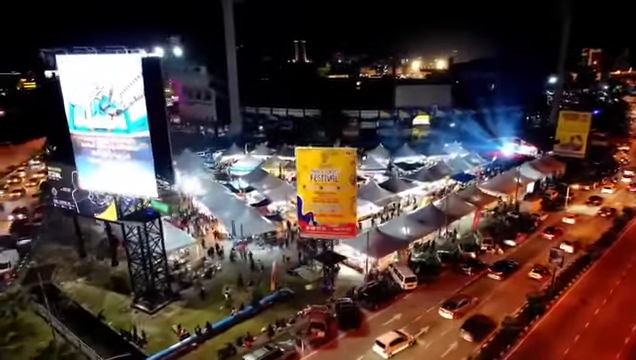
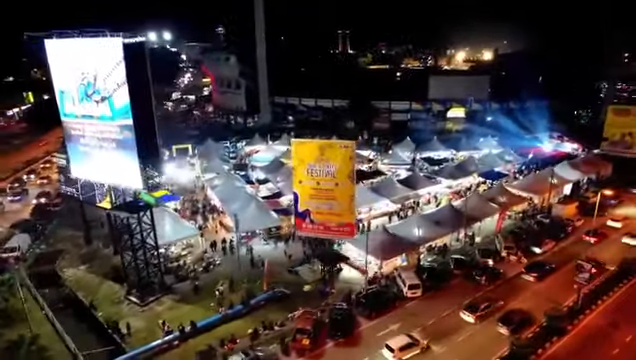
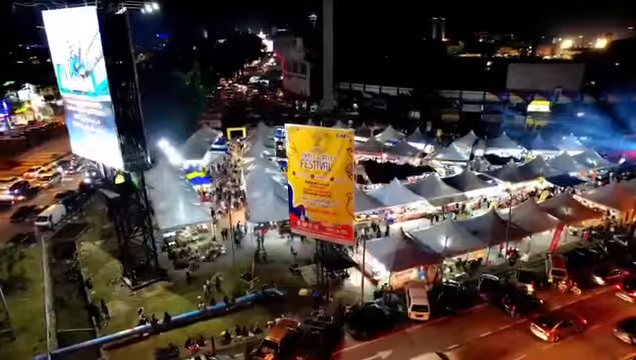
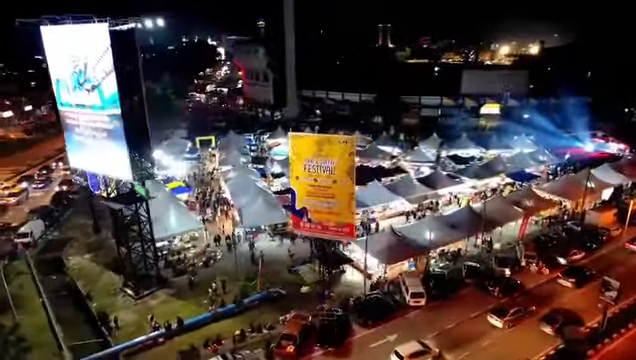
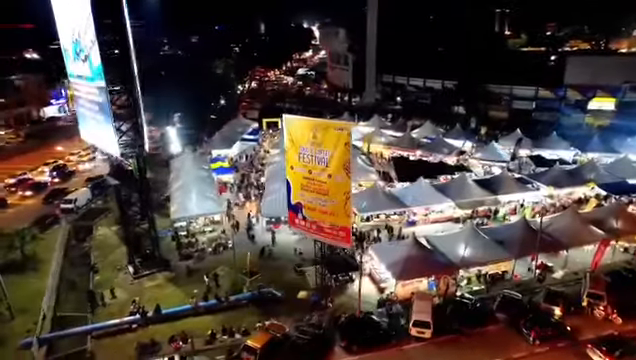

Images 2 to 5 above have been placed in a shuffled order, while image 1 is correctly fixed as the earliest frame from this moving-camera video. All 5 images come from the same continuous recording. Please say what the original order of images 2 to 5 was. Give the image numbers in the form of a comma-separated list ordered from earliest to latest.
2, 4, 3, 5
